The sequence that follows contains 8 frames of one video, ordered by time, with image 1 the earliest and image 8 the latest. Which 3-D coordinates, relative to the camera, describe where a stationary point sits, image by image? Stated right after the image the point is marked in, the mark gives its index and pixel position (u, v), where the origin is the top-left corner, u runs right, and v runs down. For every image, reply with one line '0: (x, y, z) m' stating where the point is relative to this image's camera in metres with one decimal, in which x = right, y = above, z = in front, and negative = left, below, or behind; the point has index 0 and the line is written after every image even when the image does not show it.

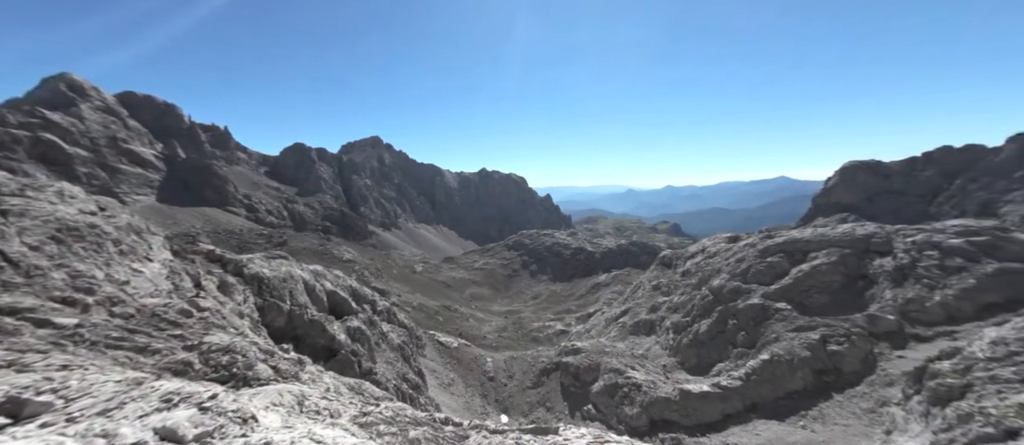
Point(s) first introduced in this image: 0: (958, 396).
0: (+22.5, -8.5, +18.4) m
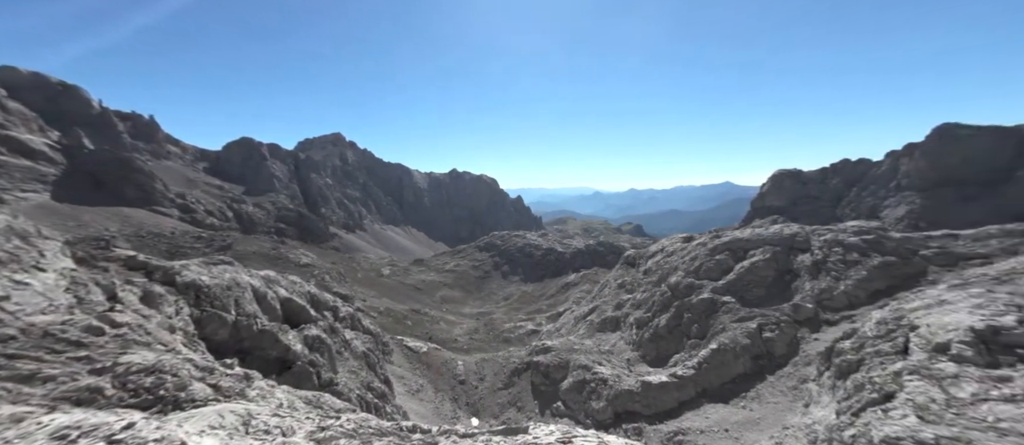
0: (+20.6, -8.6, +22.4) m
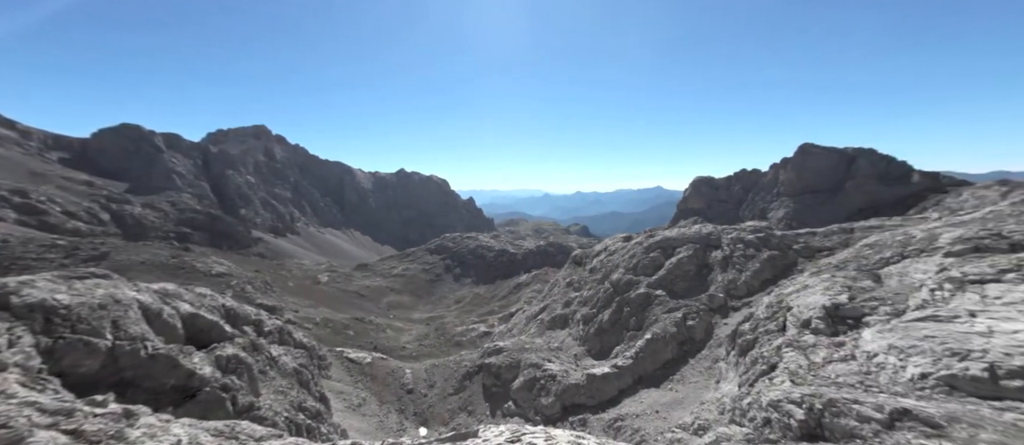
0: (+17.0, -8.6, +27.0) m
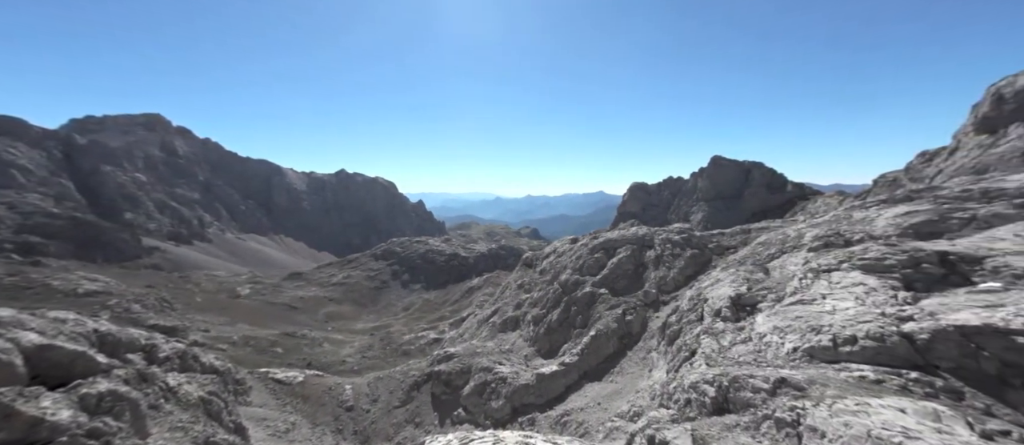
0: (+13.0, -8.8, +30.2) m
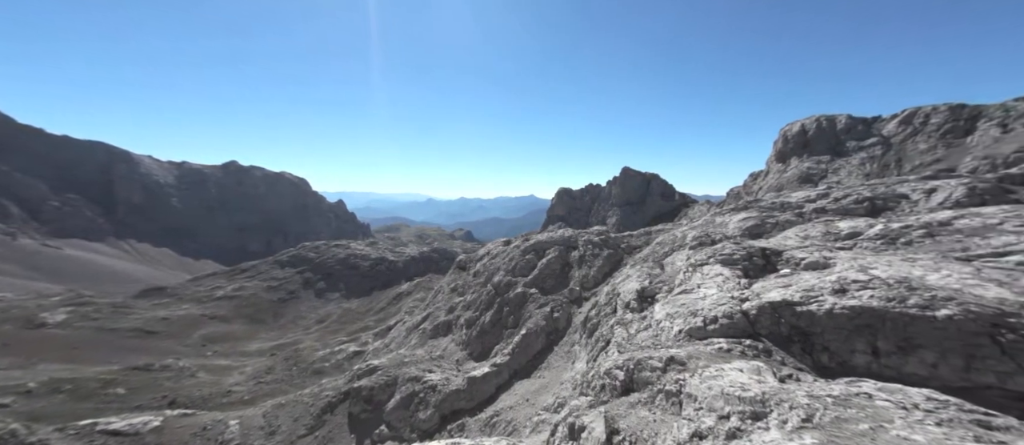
0: (+7.2, -9.0, +33.5) m
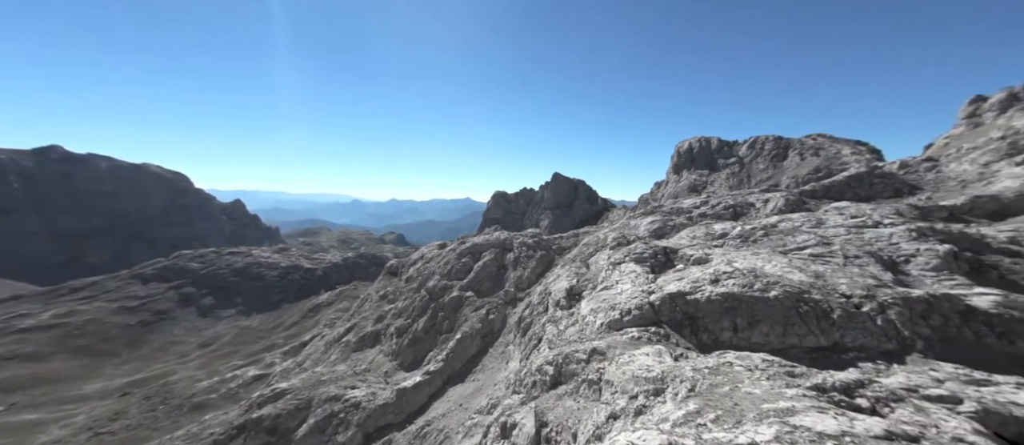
0: (+1.4, -9.3, +35.1) m
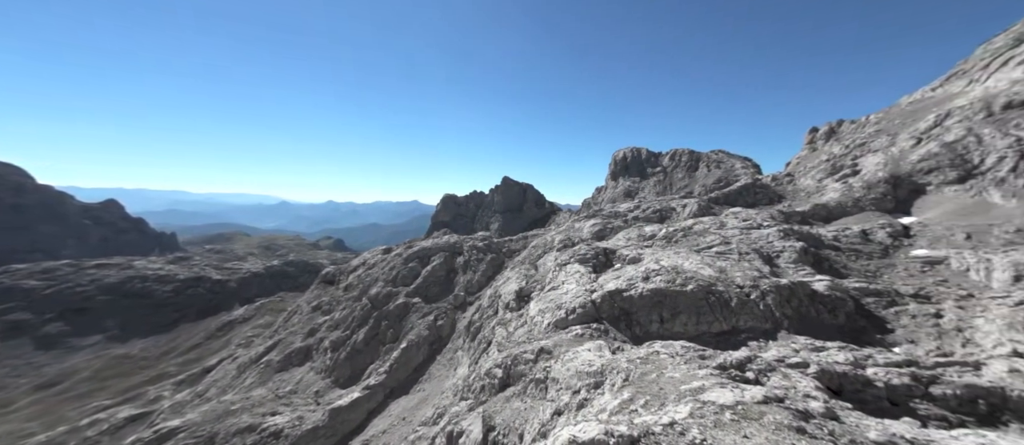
0: (-3.0, -9.5, +35.4) m
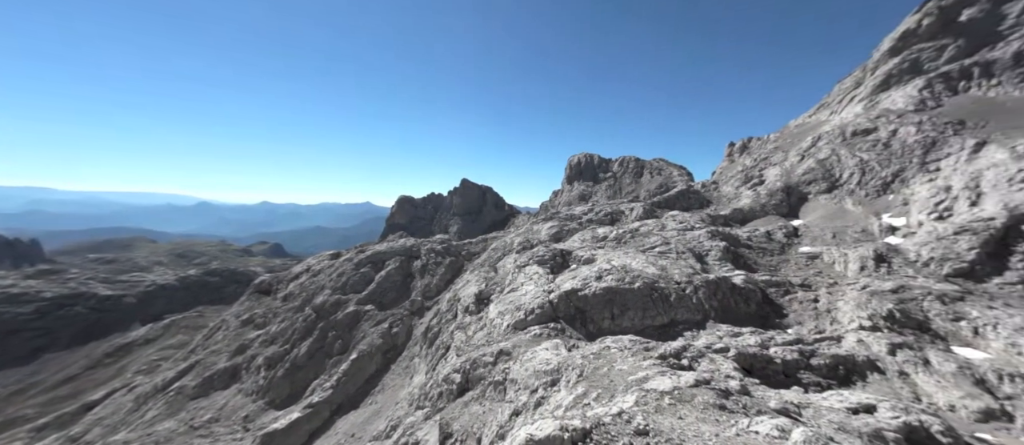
0: (-6.7, -9.7, +35.1) m
